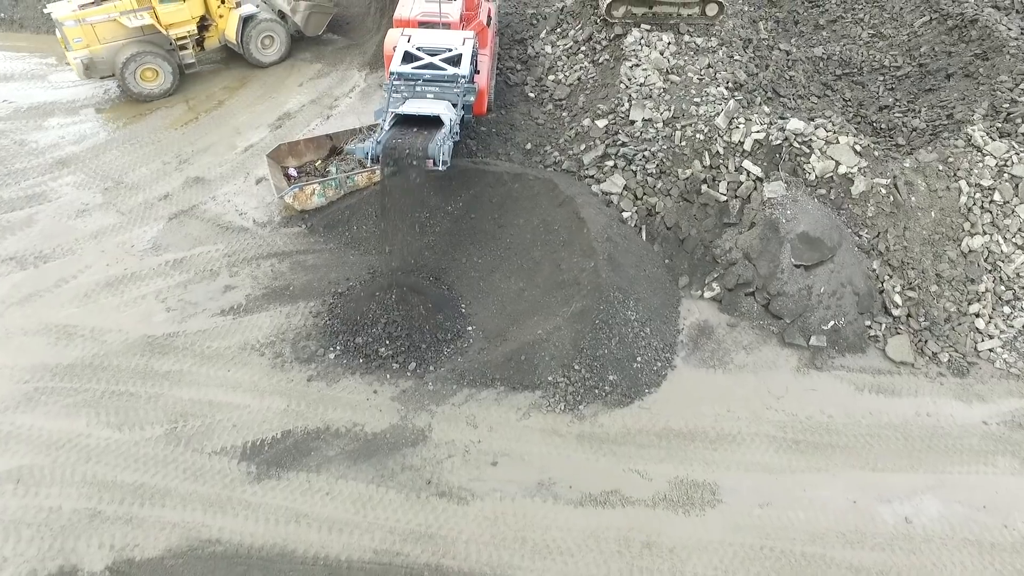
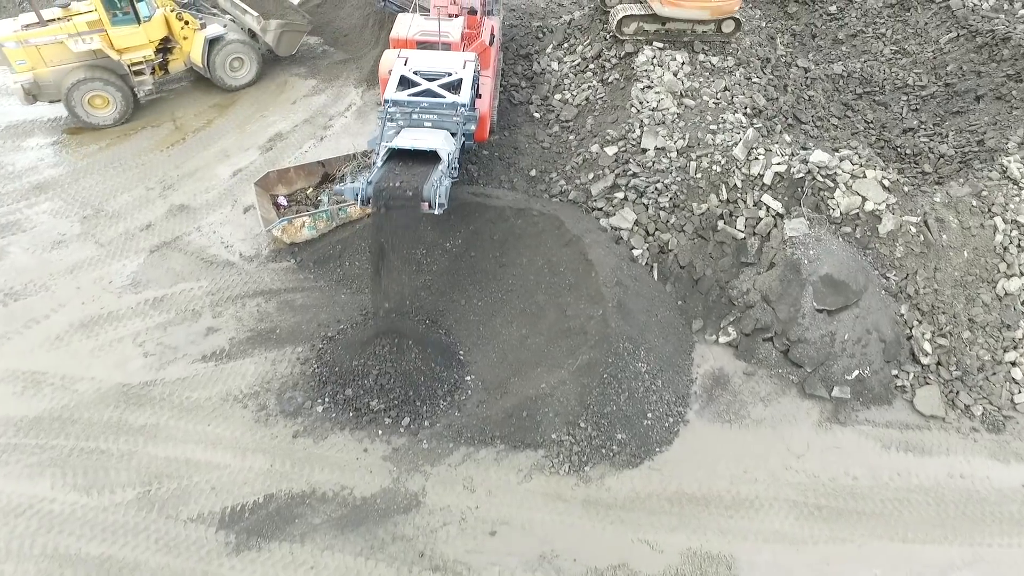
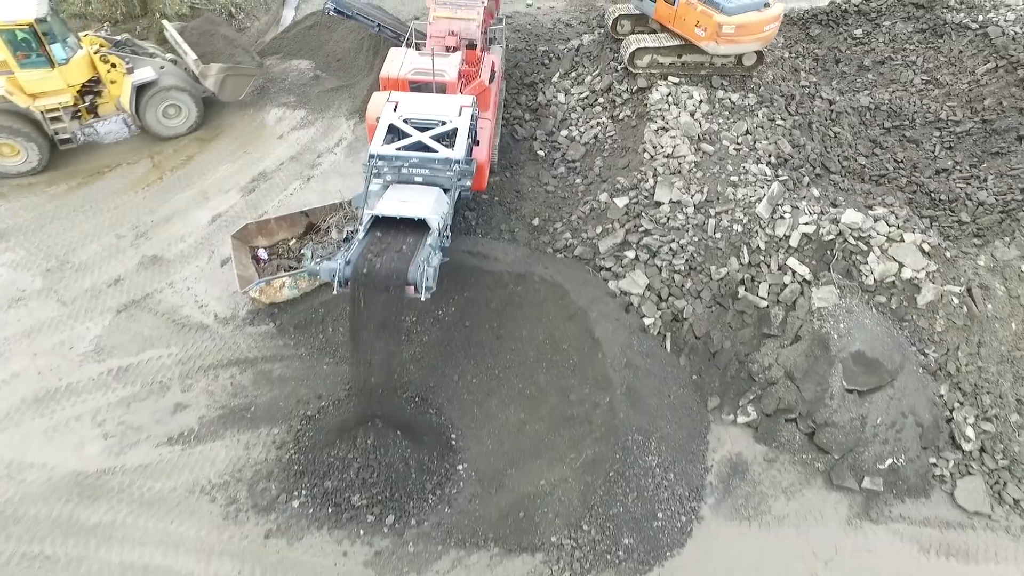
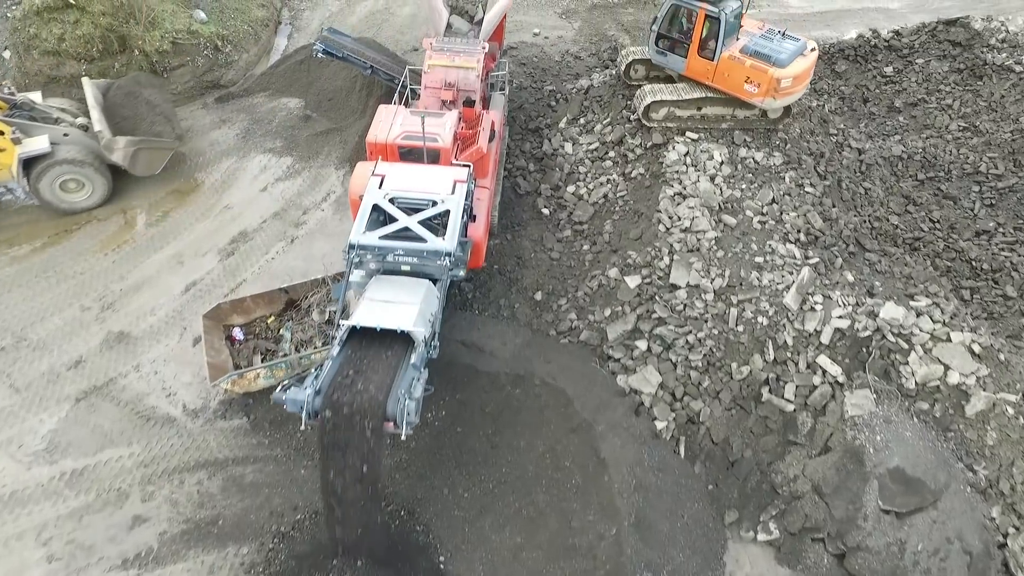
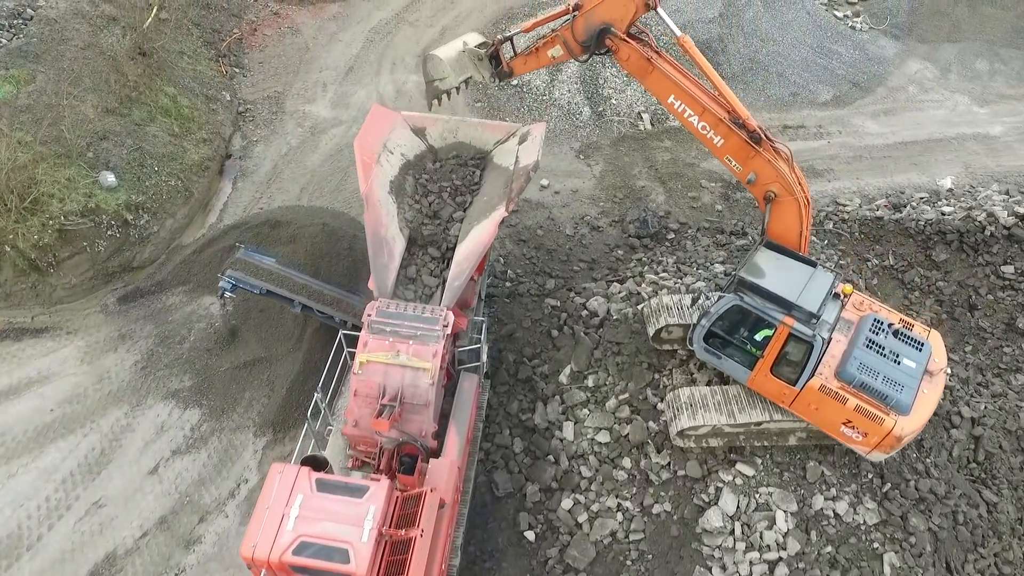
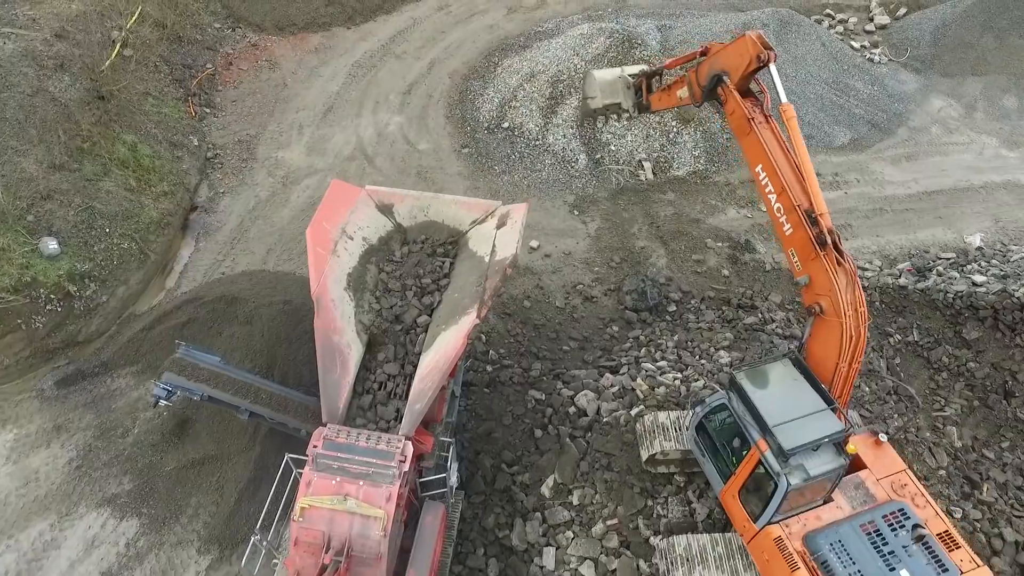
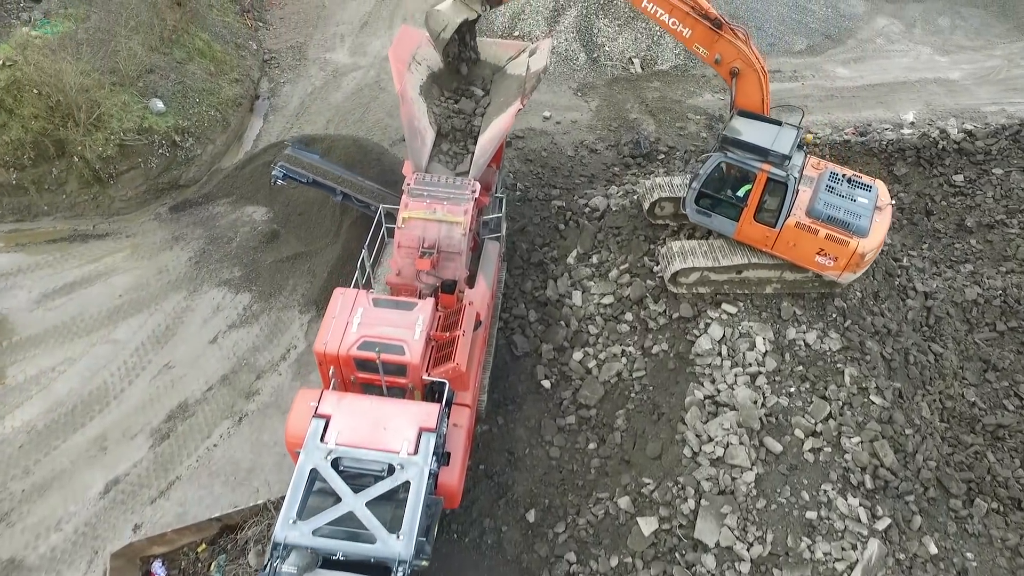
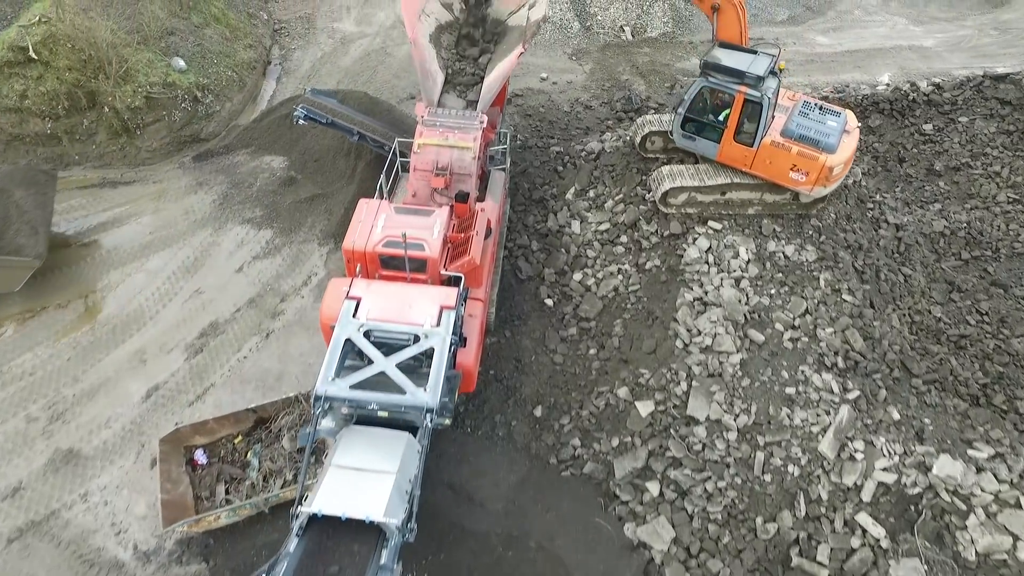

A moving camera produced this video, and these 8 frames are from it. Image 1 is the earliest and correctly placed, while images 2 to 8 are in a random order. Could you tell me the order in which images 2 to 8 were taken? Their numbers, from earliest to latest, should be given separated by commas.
2, 3, 4, 8, 7, 5, 6
